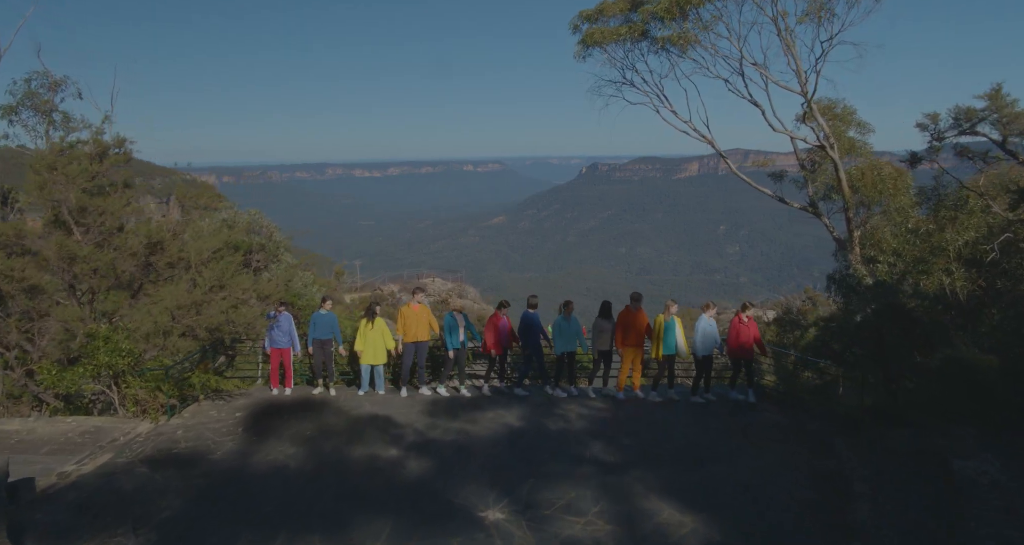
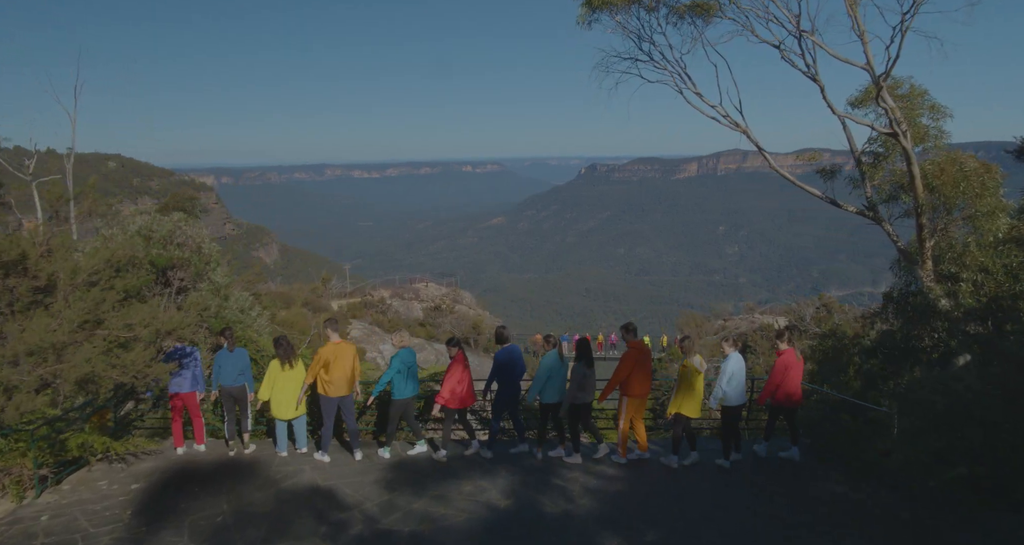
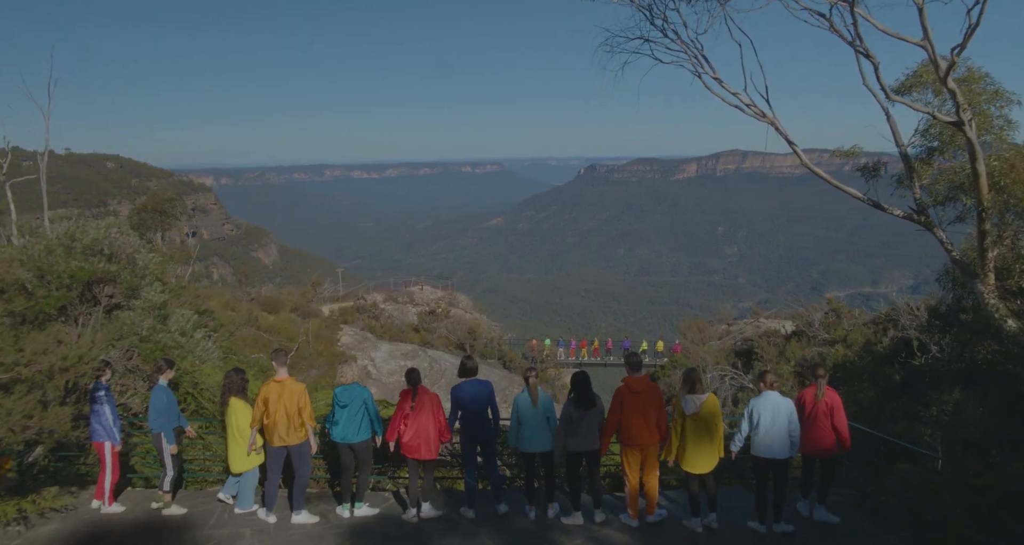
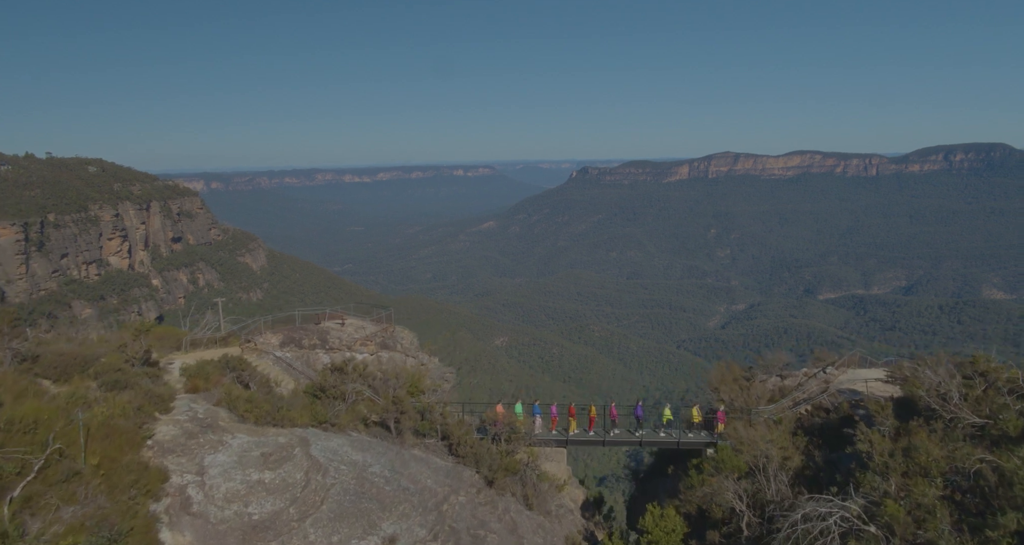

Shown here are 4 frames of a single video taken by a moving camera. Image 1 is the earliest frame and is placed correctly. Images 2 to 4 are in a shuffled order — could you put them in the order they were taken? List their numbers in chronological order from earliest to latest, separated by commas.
2, 3, 4
